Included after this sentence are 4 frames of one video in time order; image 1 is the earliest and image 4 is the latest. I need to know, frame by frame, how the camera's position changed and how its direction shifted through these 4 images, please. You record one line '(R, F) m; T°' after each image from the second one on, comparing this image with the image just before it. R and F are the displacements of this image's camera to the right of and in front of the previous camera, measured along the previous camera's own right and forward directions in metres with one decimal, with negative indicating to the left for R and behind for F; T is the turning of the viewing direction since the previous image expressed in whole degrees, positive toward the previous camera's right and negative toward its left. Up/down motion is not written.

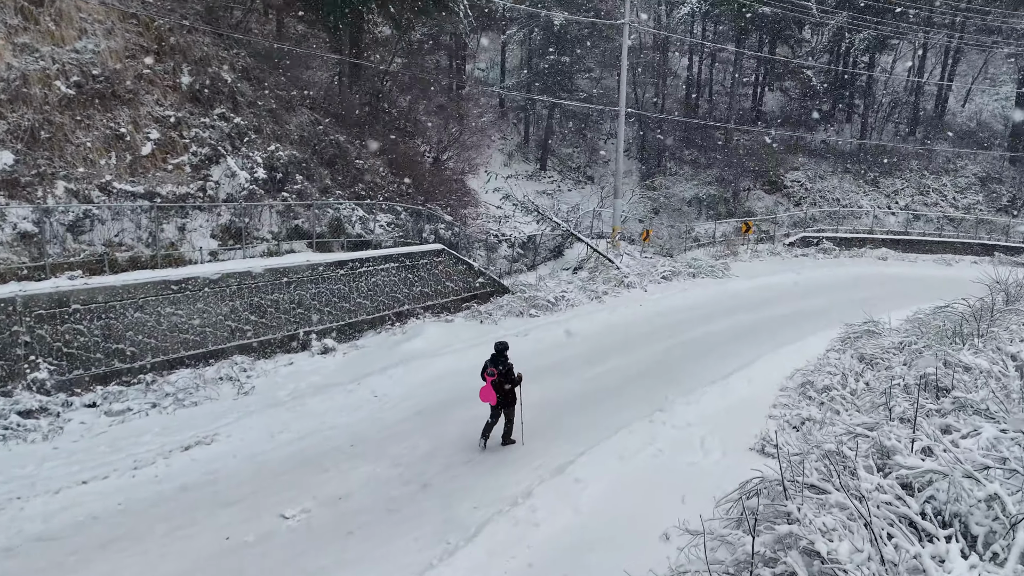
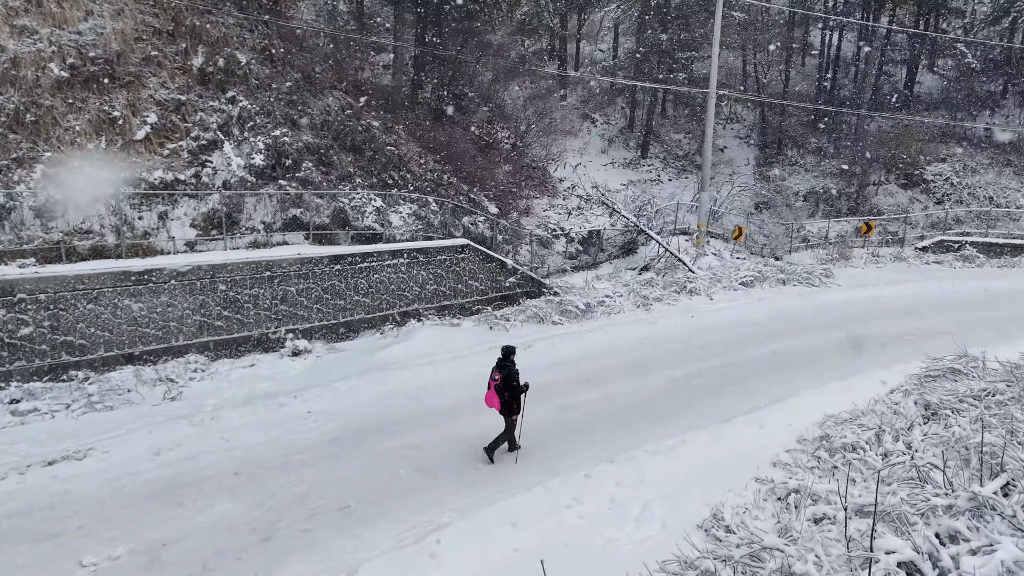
(+2.2, +1.6) m; -11°
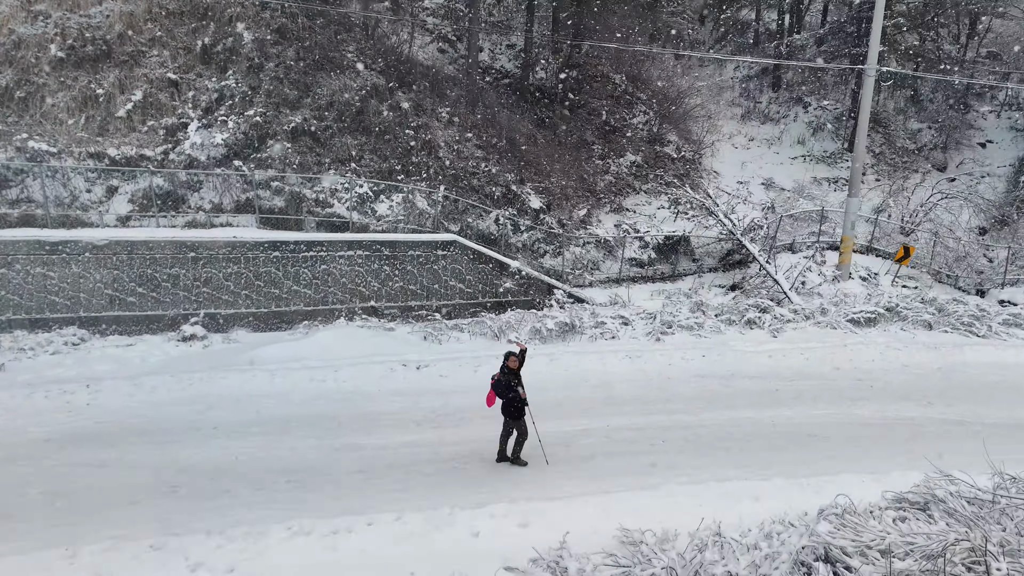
(+5.1, +2.9) m; -23°
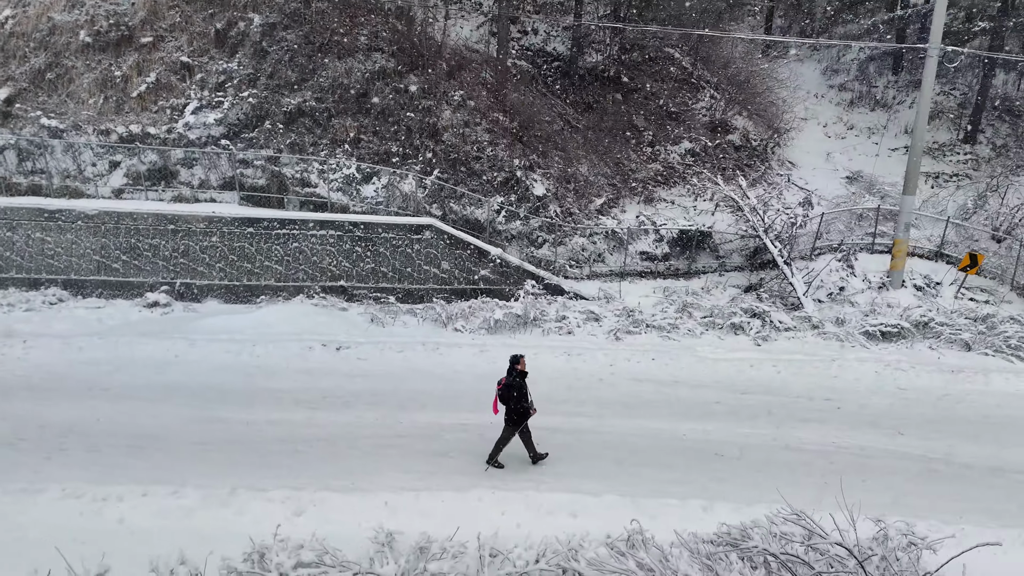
(+3.0, +0.6) m; -12°
